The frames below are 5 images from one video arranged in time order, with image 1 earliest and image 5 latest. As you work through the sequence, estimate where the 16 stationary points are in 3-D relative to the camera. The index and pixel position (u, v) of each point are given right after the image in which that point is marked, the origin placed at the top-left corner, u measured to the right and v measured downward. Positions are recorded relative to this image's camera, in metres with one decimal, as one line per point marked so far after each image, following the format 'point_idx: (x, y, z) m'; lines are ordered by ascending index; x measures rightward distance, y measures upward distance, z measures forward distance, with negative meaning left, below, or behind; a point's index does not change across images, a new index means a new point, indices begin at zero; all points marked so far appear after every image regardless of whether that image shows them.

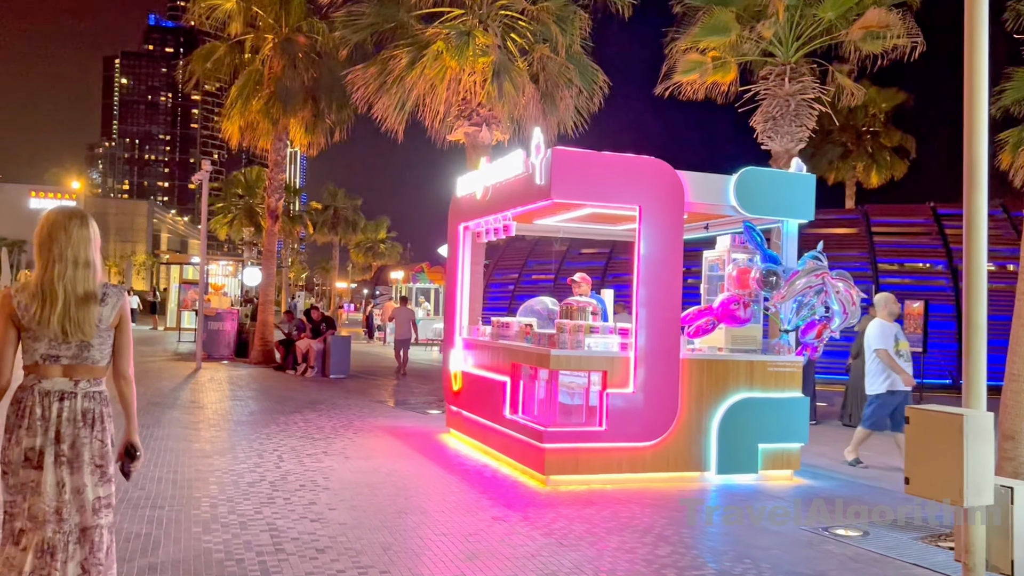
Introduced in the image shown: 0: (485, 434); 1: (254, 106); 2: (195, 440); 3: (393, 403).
0: (-0.3, -1.5, +8.3) m
1: (-5.9, +4.1, +18.7) m
2: (-3.4, -1.6, +8.7) m
3: (-2.0, -1.8, +13.4) m
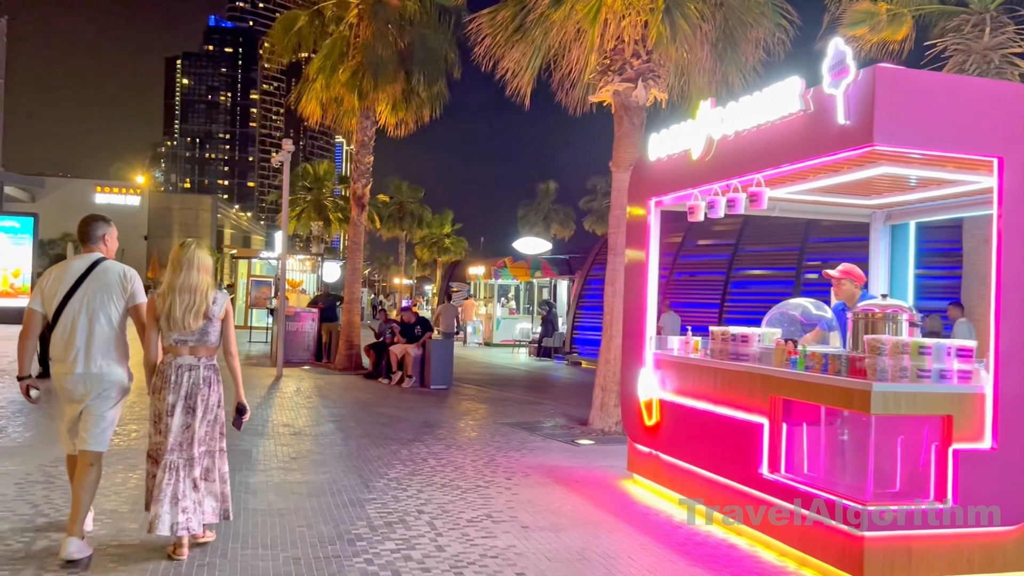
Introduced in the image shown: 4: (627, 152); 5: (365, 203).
0: (+1.4, -1.5, +5.8) m
1: (-3.5, +4.2, +16.5) m
2: (-1.6, -1.6, +6.4) m
3: (+0.1, -1.8, +11.0) m
4: (+1.4, +1.7, +10.0) m
5: (-3.1, +1.8, +17.4) m
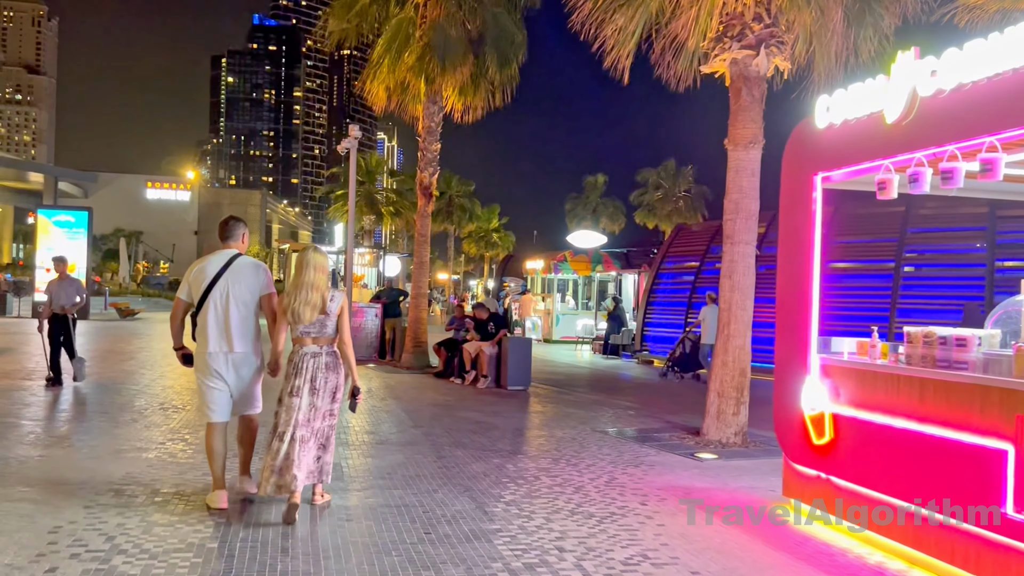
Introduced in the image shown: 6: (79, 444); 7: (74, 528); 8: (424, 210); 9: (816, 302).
0: (+2.4, -1.4, +4.7) m
1: (-2.0, +4.3, +15.6) m
2: (-0.7, -1.5, +5.5) m
3: (+1.2, -1.7, +10.0) m
4: (+2.5, +1.7, +8.9) m
5: (-1.6, +1.9, +16.5) m
6: (-3.9, -1.4, +7.4) m
7: (-2.6, -1.4, +4.9) m
8: (-1.8, +1.6, +16.2) m
9: (+2.2, -0.1, +5.8) m
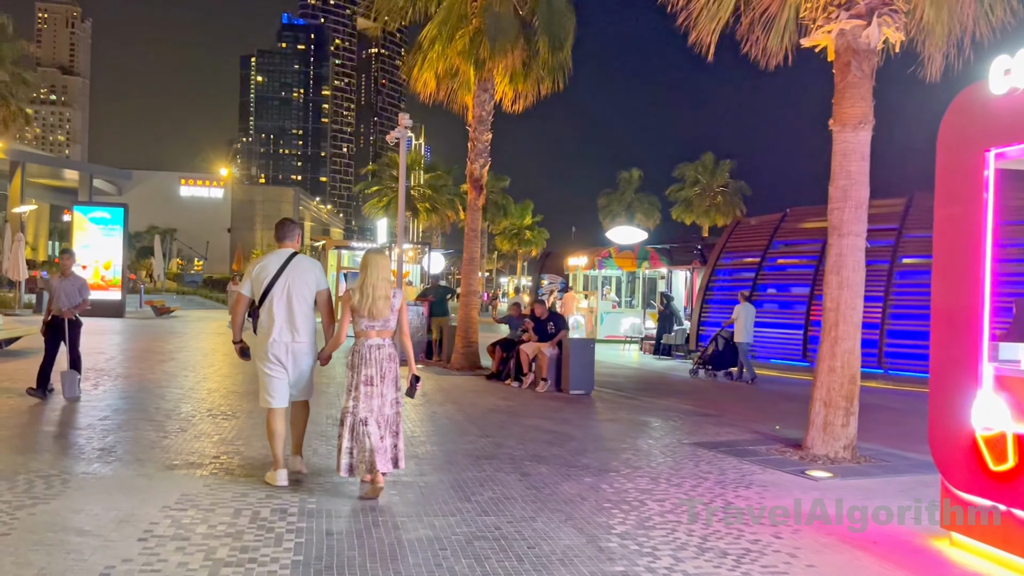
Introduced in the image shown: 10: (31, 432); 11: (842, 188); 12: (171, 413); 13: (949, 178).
0: (+3.0, -1.4, +3.8) m
1: (-1.0, +4.3, +14.8) m
2: (0.0, -1.5, +4.7) m
3: (+2.1, -1.7, +9.1) m
4: (+3.3, +1.8, +8.0) m
5: (-0.6, +2.0, +15.7) m
6: (-3.2, -1.4, +6.7) m
7: (-1.9, -1.4, +4.1) m
8: (-0.7, +1.6, +15.4) m
9: (+2.9, -0.1, +4.9) m
10: (-4.4, -1.3, +7.6) m
11: (+3.2, +1.0, +8.0) m
12: (-3.7, -1.4, +9.1) m
13: (+2.8, +0.7, +5.3) m
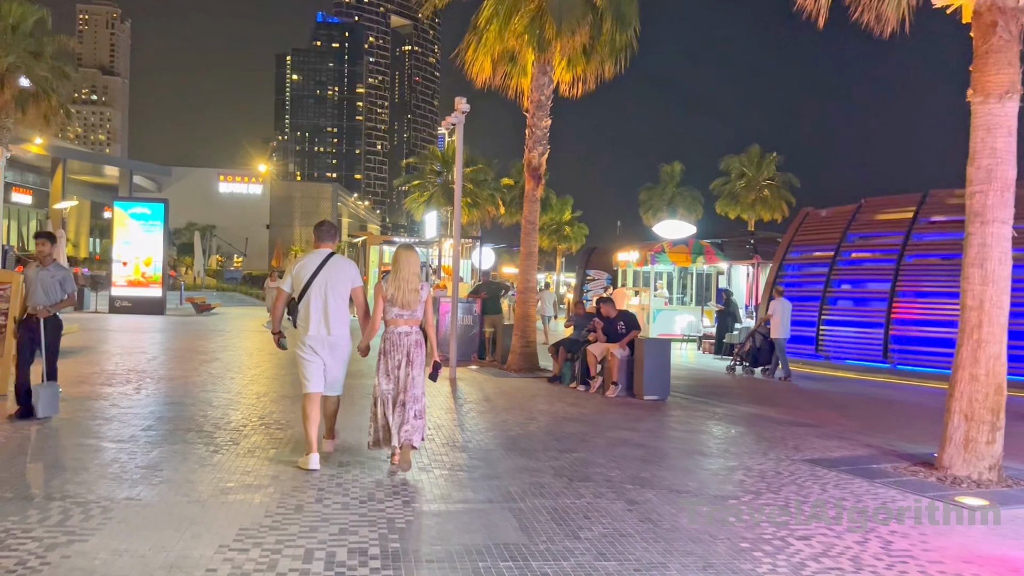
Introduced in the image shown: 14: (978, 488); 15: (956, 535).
0: (+3.6, -1.4, +2.7) m
1: (0.0, +4.4, +13.9) m
2: (+0.7, -1.5, +3.8) m
3: (+2.9, -1.6, +8.1) m
4: (+4.1, +1.8, +6.9) m
5: (+0.5, +2.0, +14.7) m
6: (-2.4, -1.4, +5.9) m
7: (-1.3, -1.4, +3.3) m
8: (+0.3, +1.7, +14.5) m
9: (+3.5, 0.0, +3.9) m
10: (-3.7, -1.3, +6.8) m
11: (+4.0, +1.0, +6.9) m
12: (-2.9, -1.3, +8.3) m
13: (+3.4, +0.7, +4.2) m
14: (+3.7, -1.6, +6.6) m
15: (+2.8, -1.6, +5.2) m
